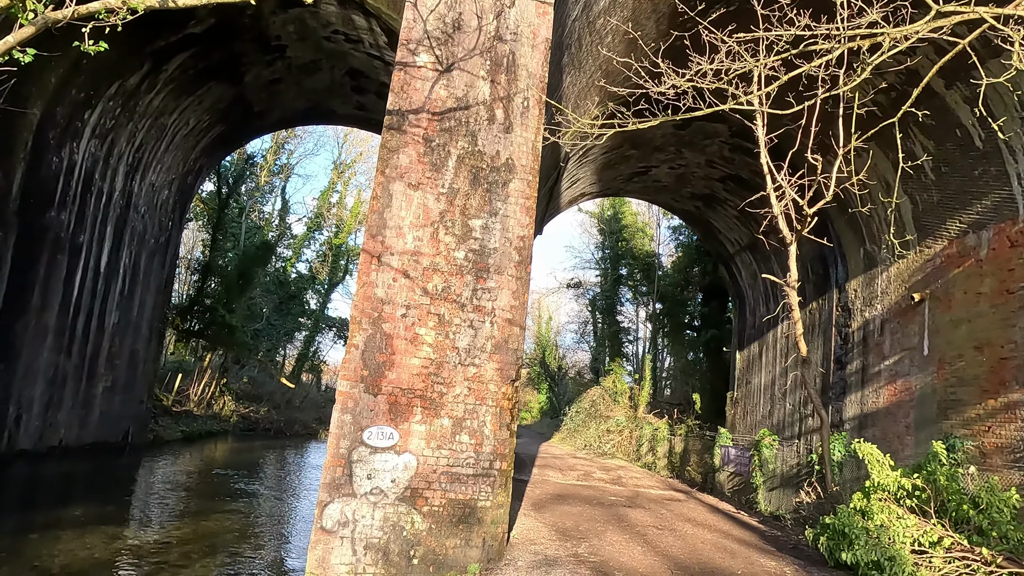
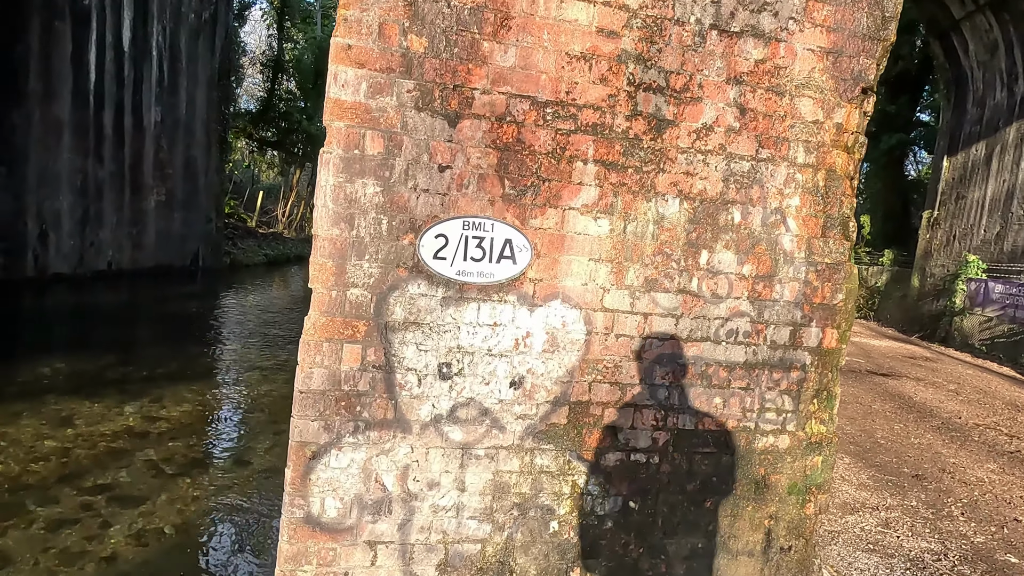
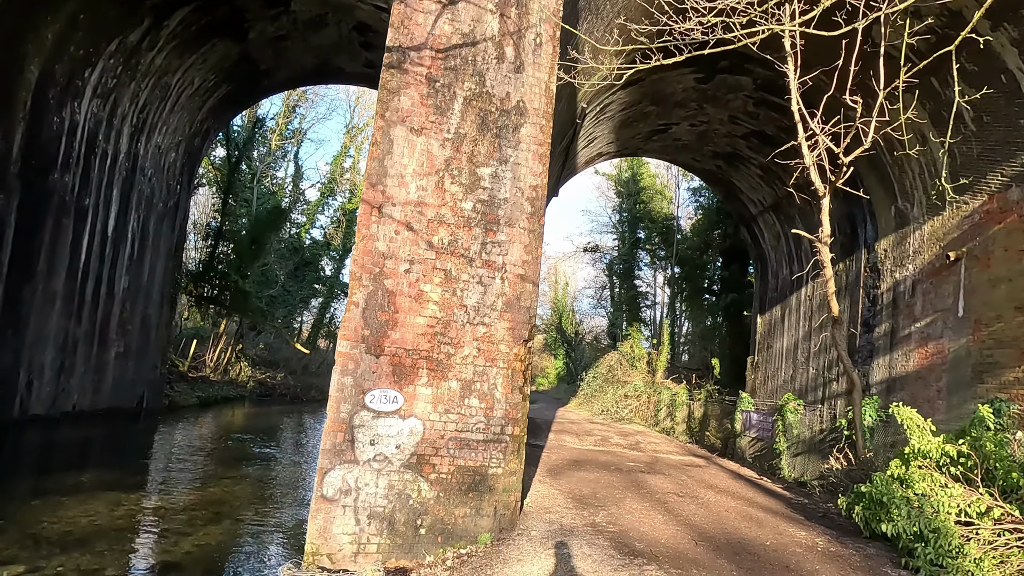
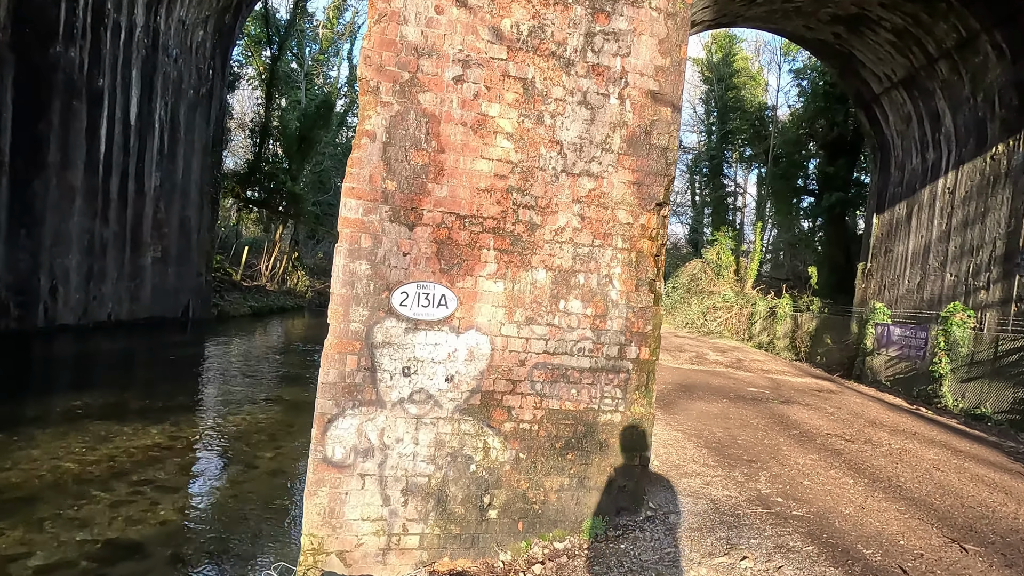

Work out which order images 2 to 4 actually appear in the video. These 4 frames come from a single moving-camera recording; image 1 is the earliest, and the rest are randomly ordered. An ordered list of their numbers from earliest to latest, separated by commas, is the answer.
3, 4, 2
